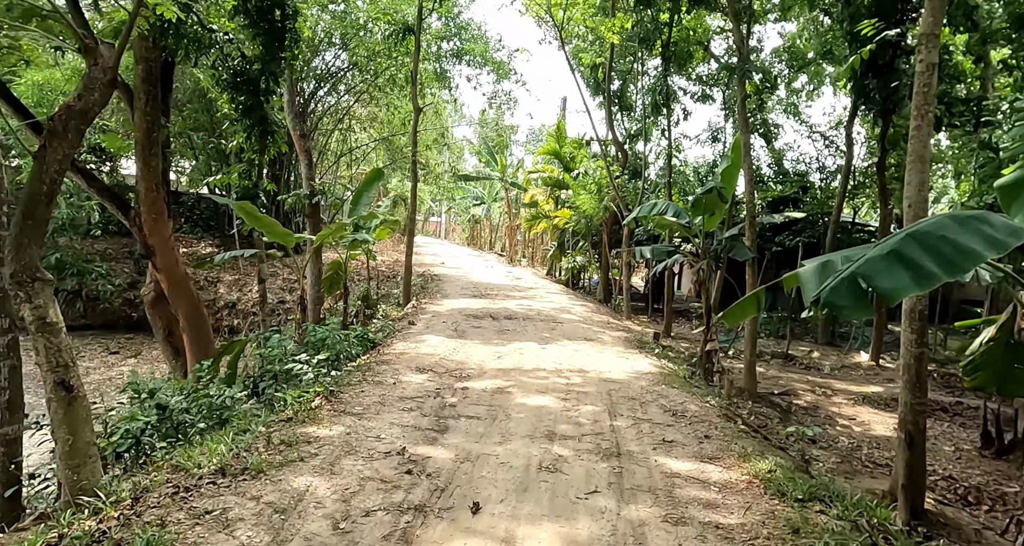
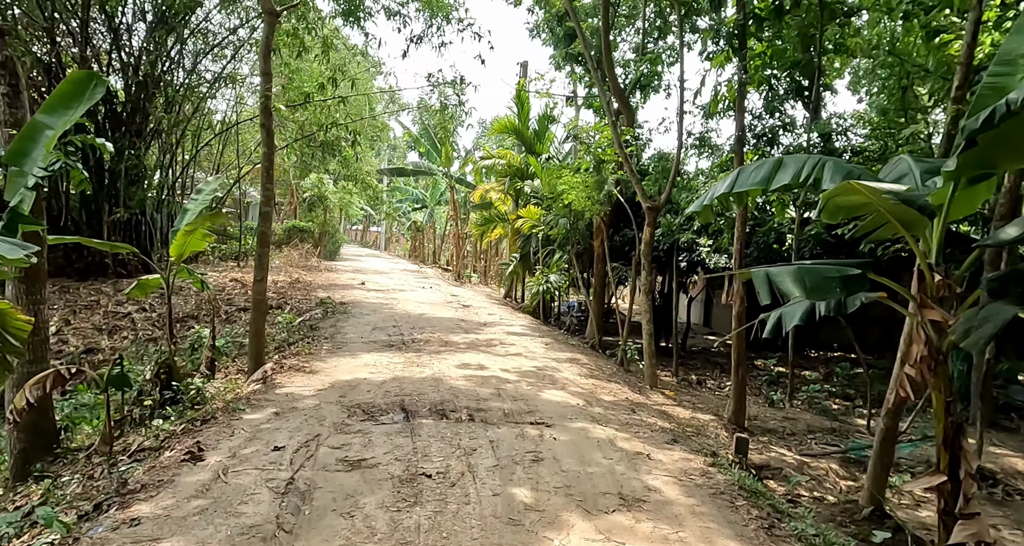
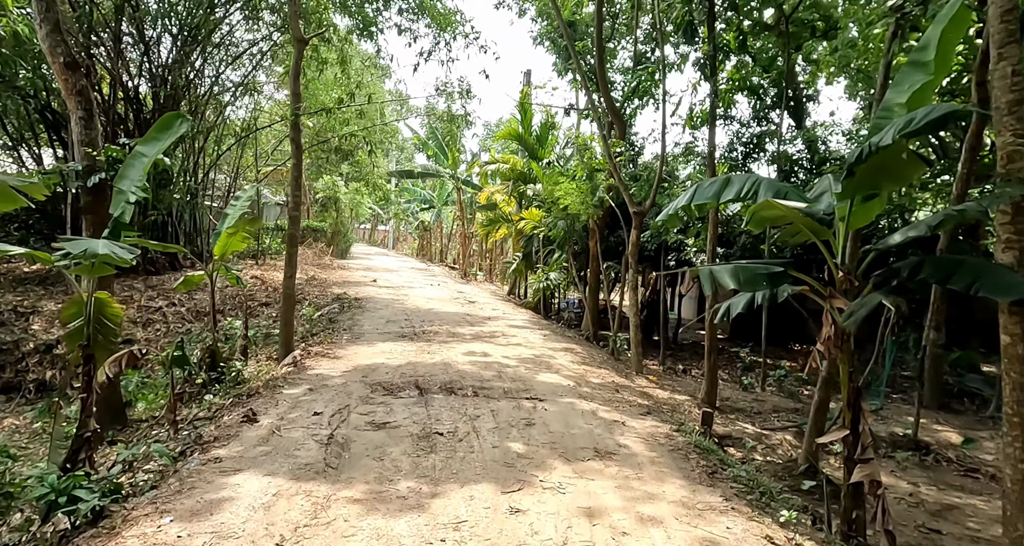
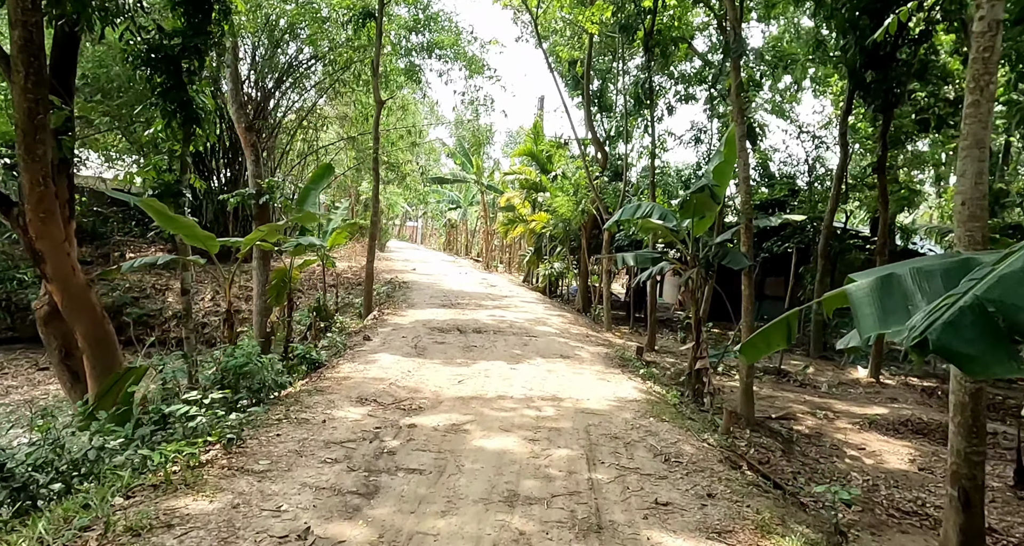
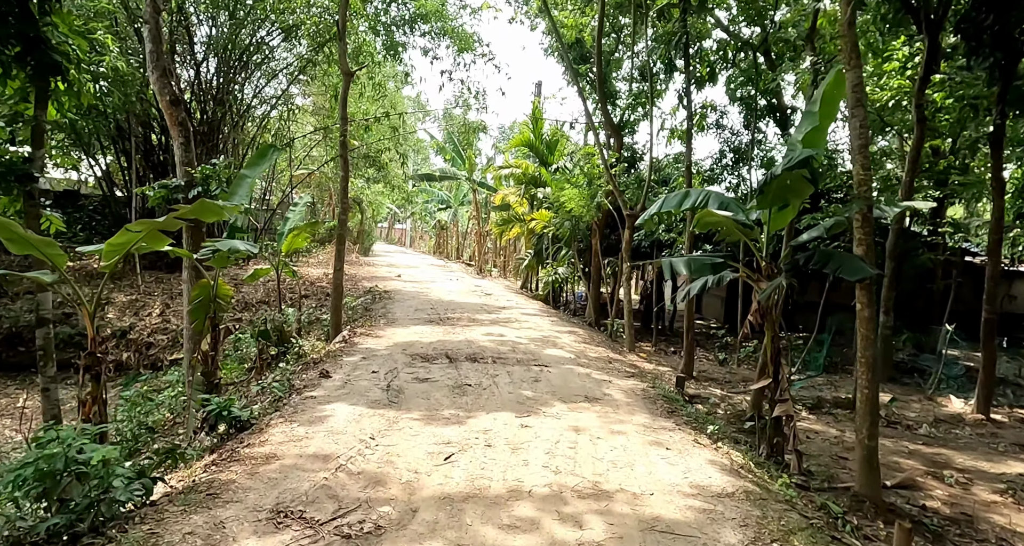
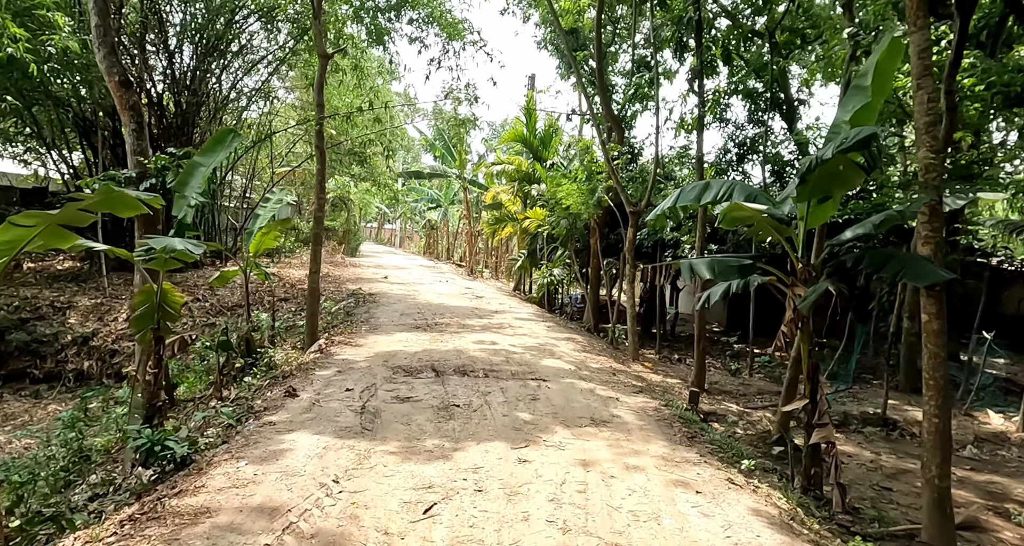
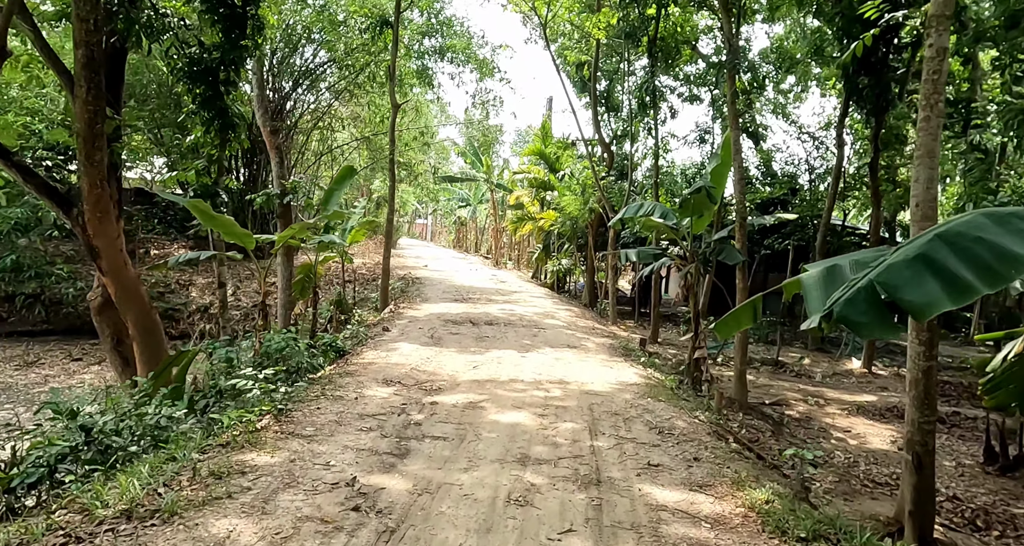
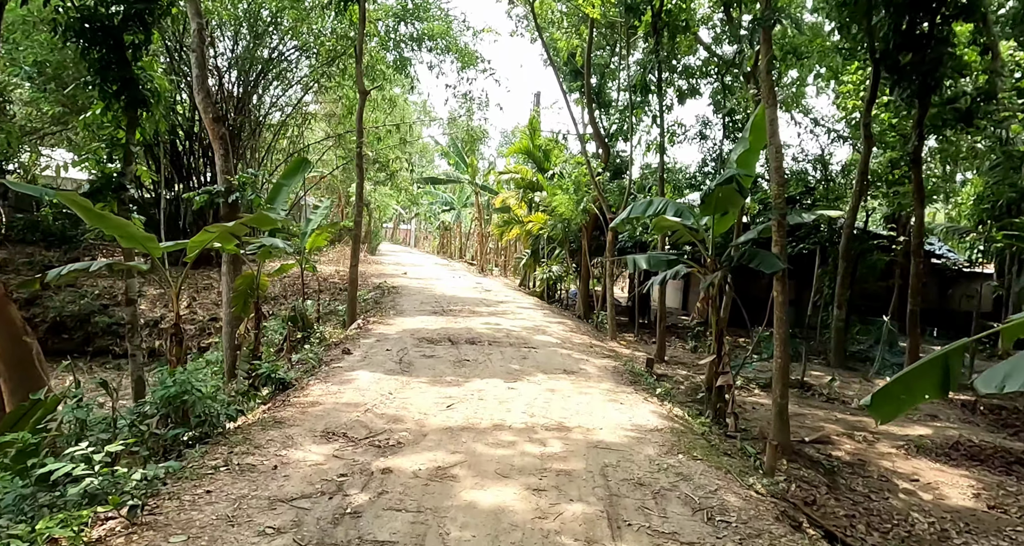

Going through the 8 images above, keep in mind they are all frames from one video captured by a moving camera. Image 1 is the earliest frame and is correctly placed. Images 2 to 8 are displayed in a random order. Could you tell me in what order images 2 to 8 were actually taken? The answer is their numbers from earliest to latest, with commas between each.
7, 4, 8, 5, 6, 3, 2
